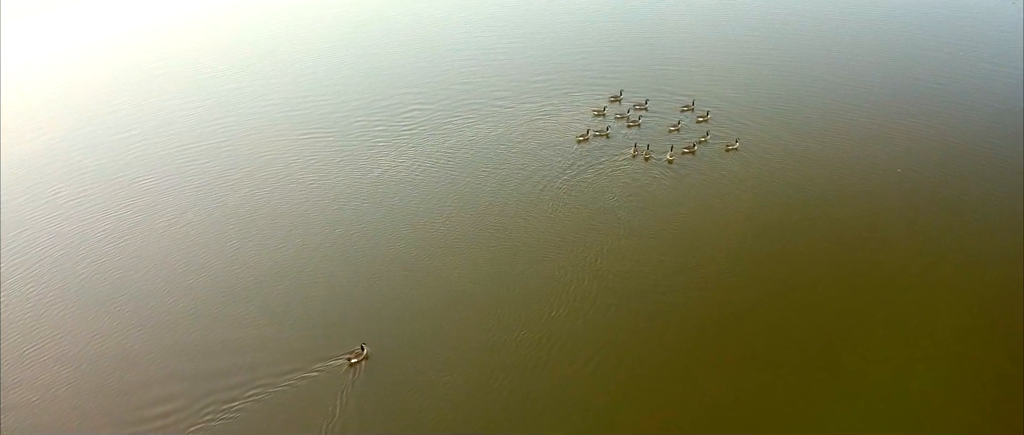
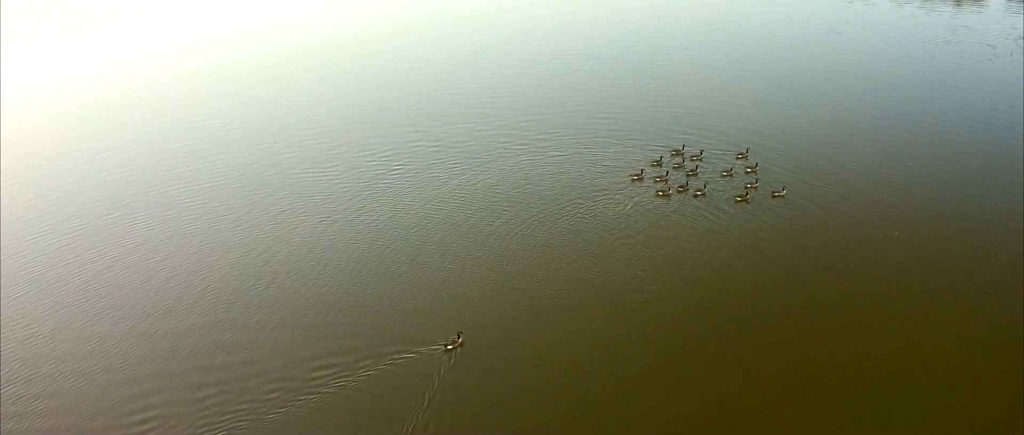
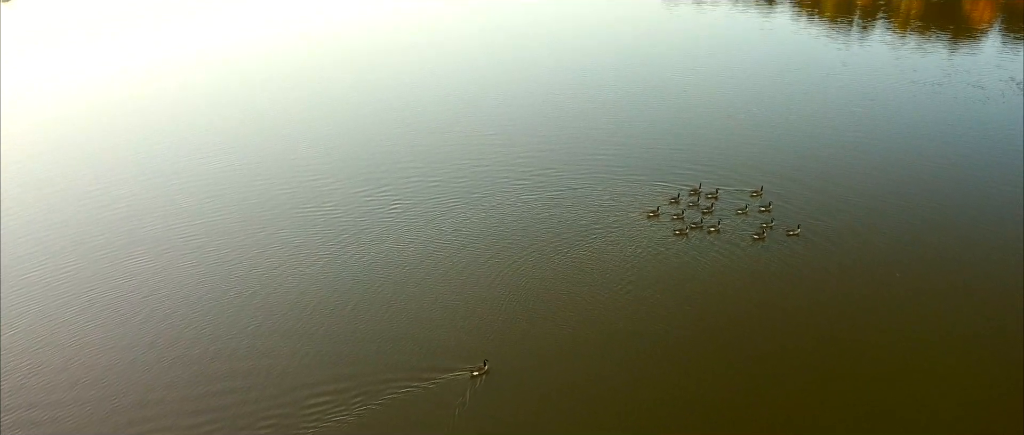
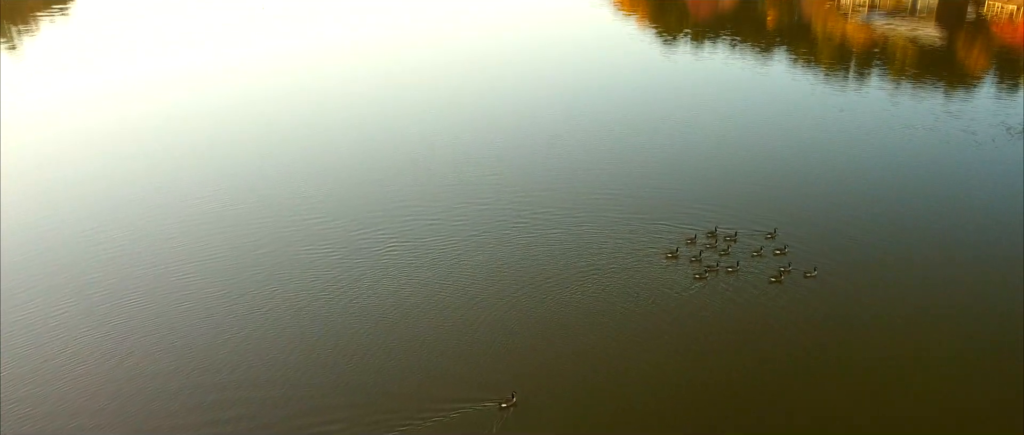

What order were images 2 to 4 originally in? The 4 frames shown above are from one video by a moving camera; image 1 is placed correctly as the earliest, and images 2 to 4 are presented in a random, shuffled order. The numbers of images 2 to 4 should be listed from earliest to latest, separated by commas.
2, 3, 4
